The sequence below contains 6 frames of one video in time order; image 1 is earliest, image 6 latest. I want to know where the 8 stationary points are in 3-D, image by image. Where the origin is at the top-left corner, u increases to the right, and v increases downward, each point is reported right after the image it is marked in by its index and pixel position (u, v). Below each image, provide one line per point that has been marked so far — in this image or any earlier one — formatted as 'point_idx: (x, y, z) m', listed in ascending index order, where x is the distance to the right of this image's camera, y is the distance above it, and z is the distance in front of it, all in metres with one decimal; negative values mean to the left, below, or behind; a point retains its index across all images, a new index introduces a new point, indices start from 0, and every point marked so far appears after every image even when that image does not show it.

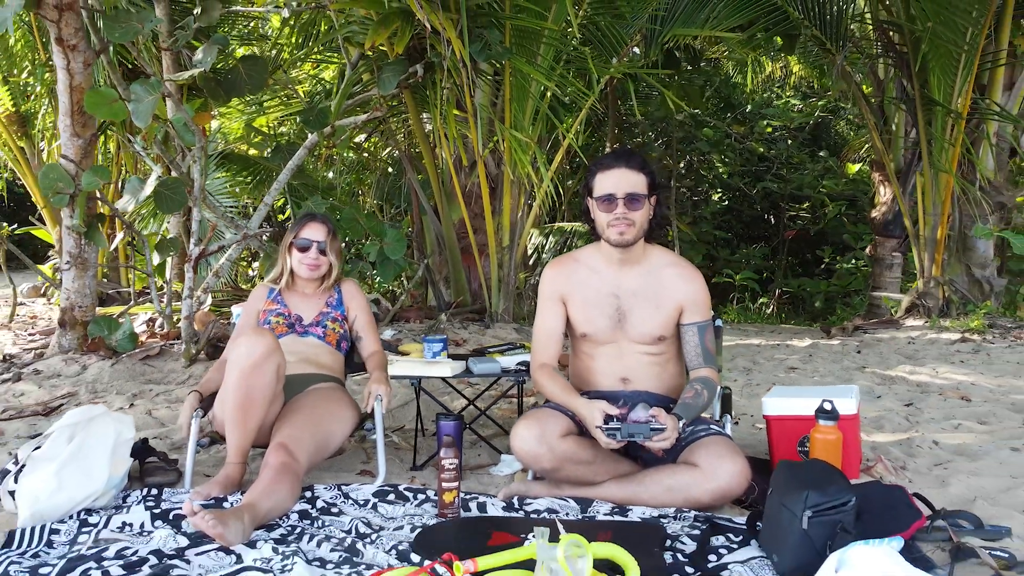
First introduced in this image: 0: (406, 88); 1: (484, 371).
0: (-0.5, +0.9, +3.9) m
1: (-0.1, -0.2, +2.4) m
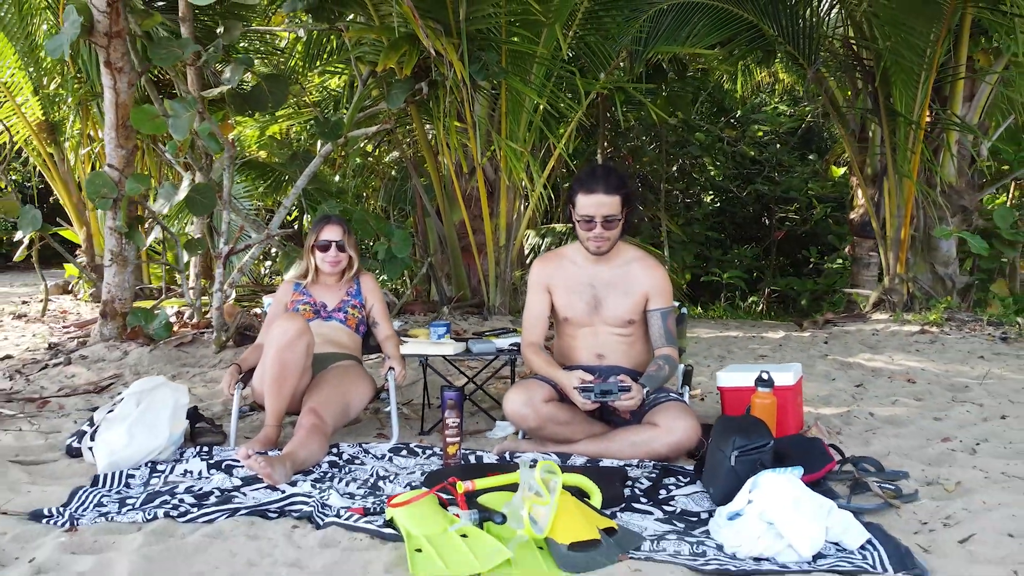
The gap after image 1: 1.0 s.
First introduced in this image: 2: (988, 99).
0: (-0.5, +0.9, +4.4) m
1: (-0.1, -0.2, +2.8) m
2: (+3.0, +1.2, +5.6) m
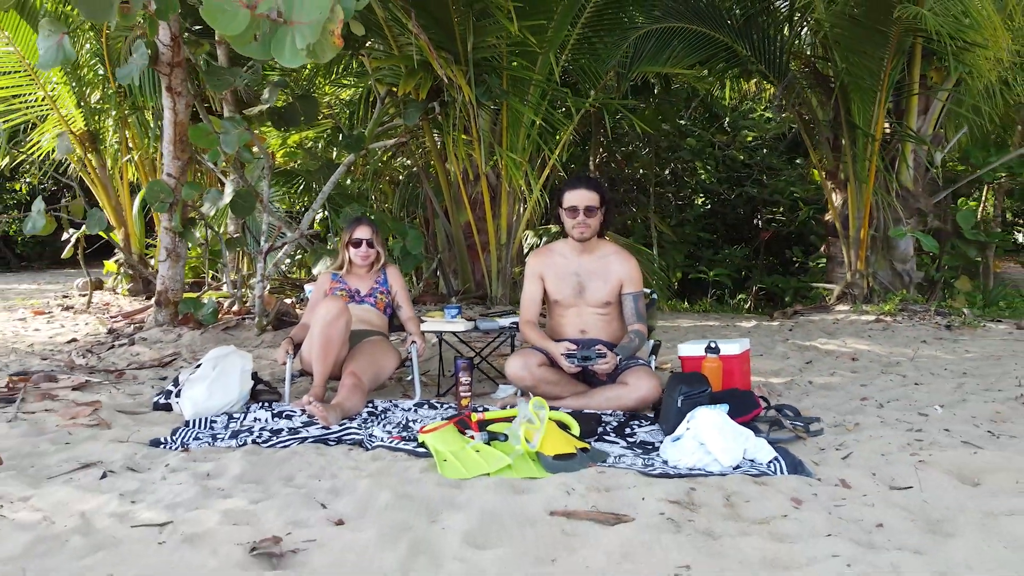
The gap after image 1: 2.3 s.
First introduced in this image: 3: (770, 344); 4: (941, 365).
0: (-0.5, +0.9, +5.0) m
1: (-0.1, -0.2, +3.4) m
2: (+3.0, +1.2, +6.2) m
3: (+1.4, -0.3, +4.9) m
4: (+2.0, -0.4, +4.2) m
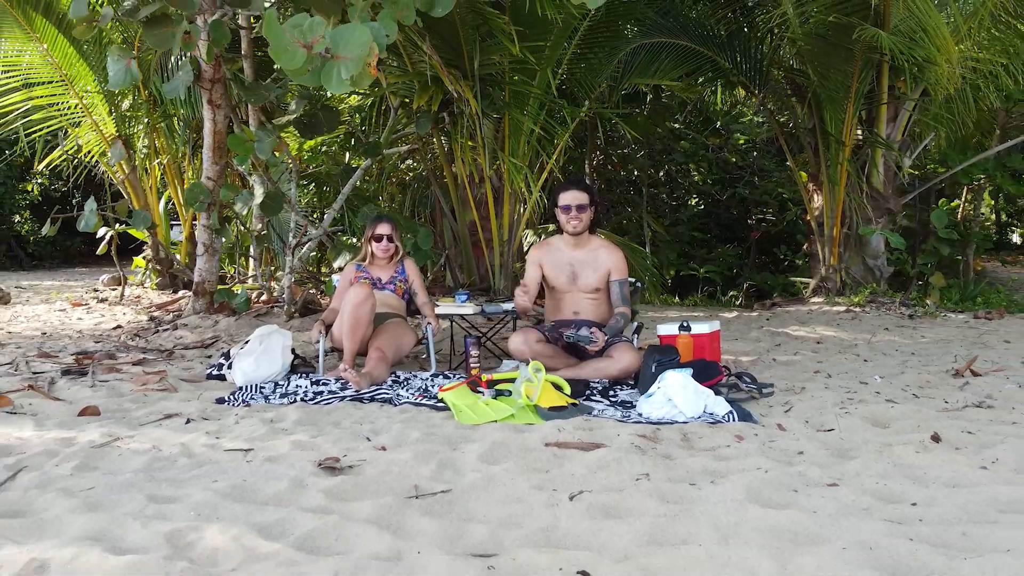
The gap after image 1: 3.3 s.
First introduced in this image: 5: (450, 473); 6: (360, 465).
0: (-0.5, +1.0, +5.5) m
1: (-0.1, -0.1, +4.0) m
2: (+3.0, +1.3, +6.8) m
3: (+1.4, -0.3, +5.4) m
4: (+2.0, -0.3, +4.7) m
5: (-0.1, -0.4, +2.2) m
6: (-0.4, -0.4, +2.2) m
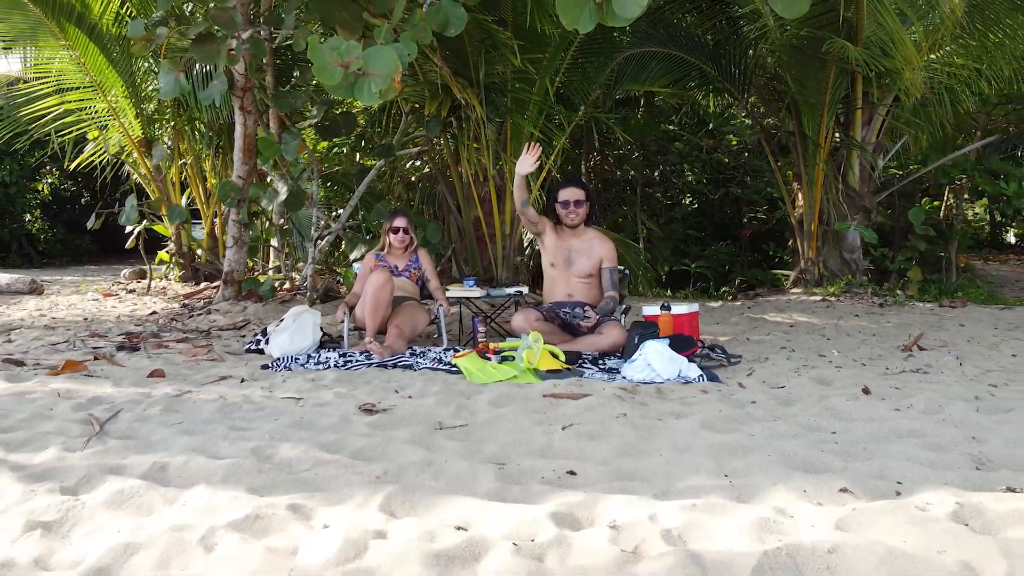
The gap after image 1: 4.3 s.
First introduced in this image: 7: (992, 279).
0: (-0.5, +1.1, +6.0) m
1: (-0.1, 0.0, +4.5) m
2: (+3.0, +1.3, +7.3) m
3: (+1.4, -0.2, +5.9) m
4: (+2.0, -0.2, +5.2) m
5: (-0.1, -0.4, +2.7) m
6: (-0.4, -0.4, +2.7) m
7: (+5.7, +0.1, +10.8) m
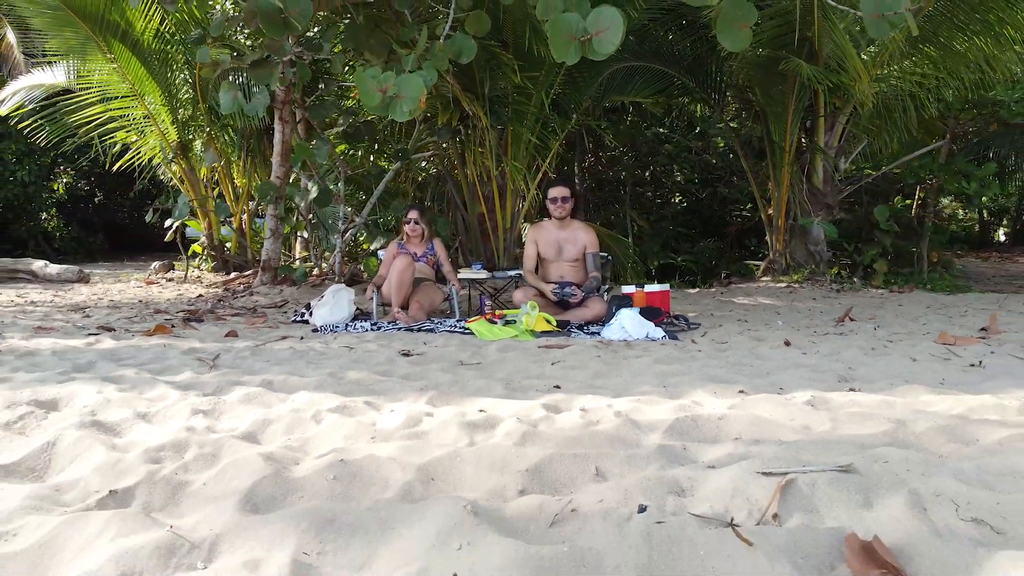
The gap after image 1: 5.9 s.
0: (-0.5, +1.2, +6.9) m
1: (-0.1, +0.1, +5.3) m
2: (+3.0, +1.4, +8.2) m
3: (+1.4, -0.1, +6.8) m
4: (+2.0, -0.1, +6.1) m
5: (-0.1, -0.3, +3.5) m
6: (-0.3, -0.3, +3.6) m
7: (+5.7, +0.2, +11.7) m
